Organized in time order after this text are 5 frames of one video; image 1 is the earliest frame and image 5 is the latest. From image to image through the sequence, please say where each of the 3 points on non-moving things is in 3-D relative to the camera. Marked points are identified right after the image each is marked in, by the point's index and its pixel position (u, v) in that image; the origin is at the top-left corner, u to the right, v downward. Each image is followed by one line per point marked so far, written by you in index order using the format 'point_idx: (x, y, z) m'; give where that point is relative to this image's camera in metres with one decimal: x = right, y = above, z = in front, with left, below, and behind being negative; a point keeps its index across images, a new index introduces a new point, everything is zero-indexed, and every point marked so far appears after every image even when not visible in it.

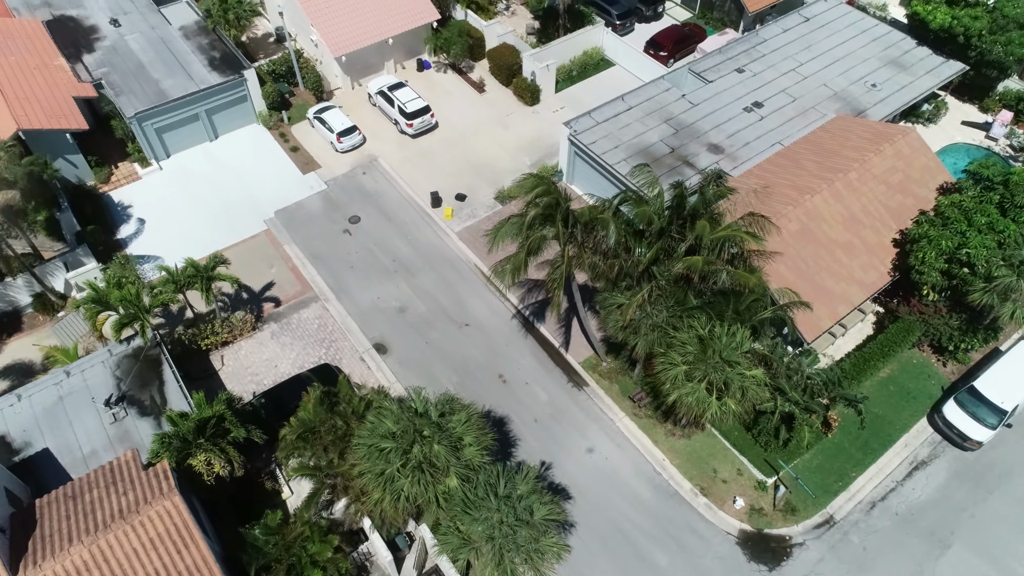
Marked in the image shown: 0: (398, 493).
0: (-2.6, -4.6, +16.9) m
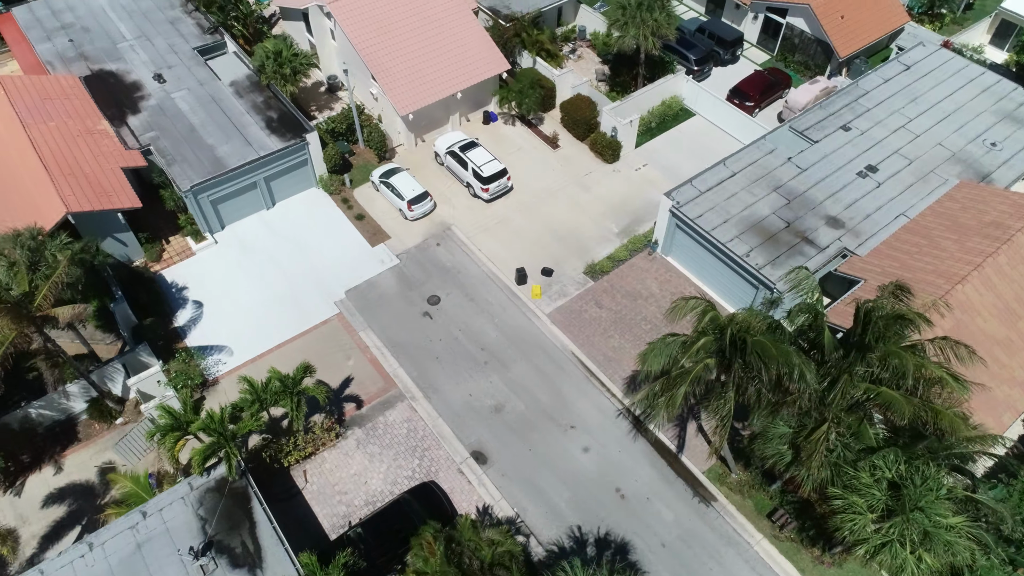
0: (+1.2, -7.9, +14.1) m
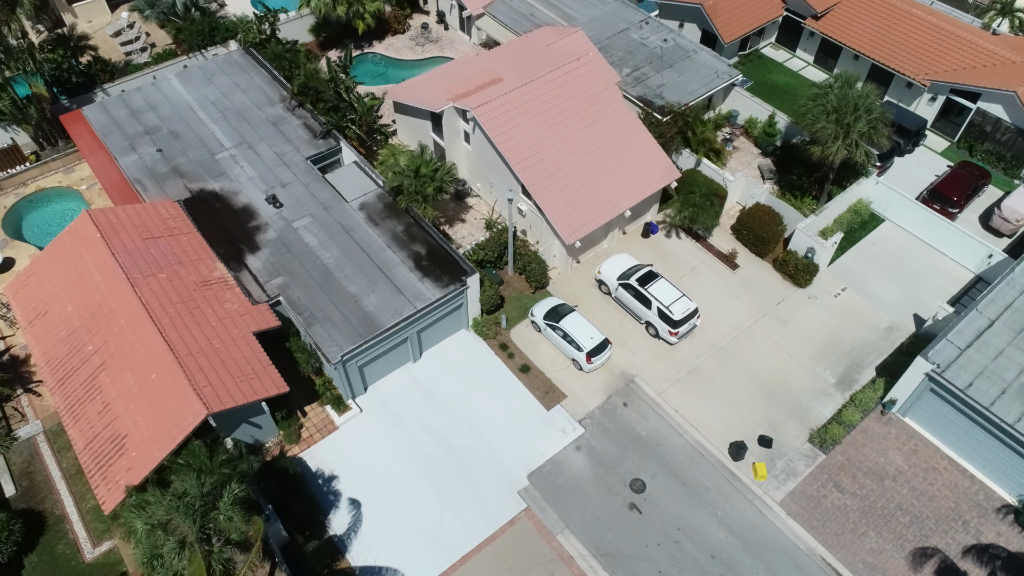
0: (+8.4, -13.4, +9.1) m
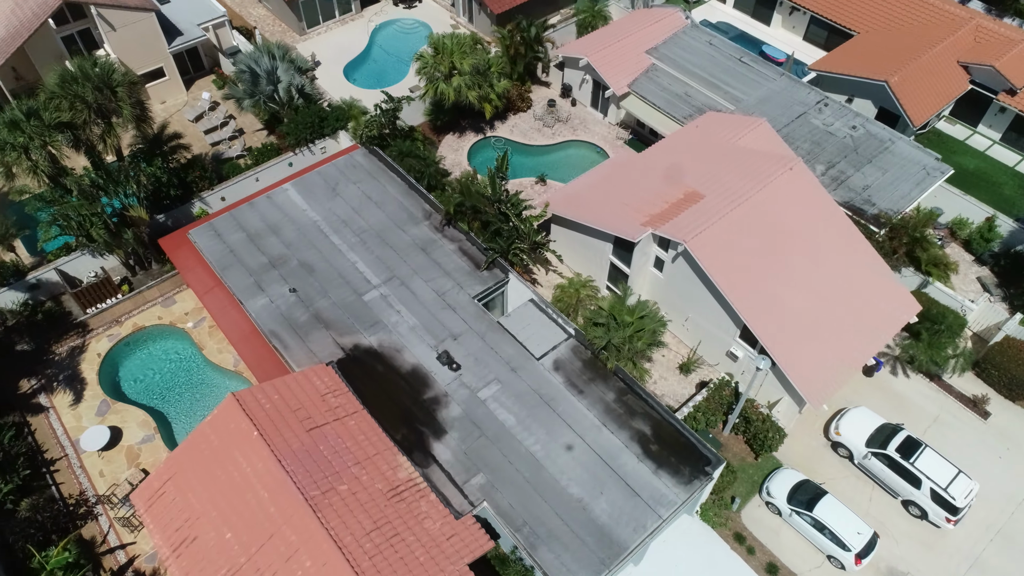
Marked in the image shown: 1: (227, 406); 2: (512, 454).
0: (+15.7, -18.3, +4.4) m
1: (-7.5, -3.1, +19.6) m
2: (0.0, -4.4, +20.0) m
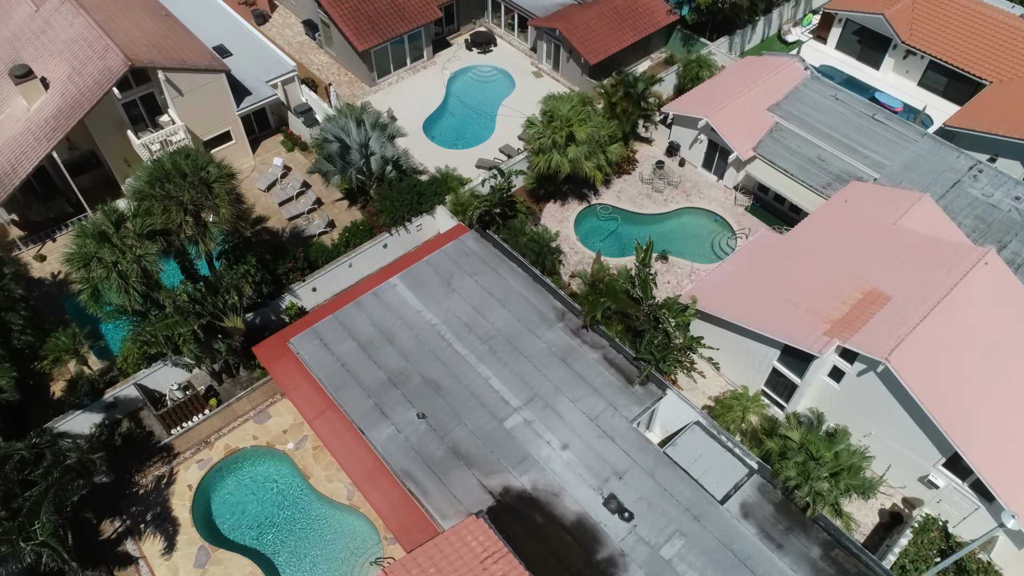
0: (+20.5, -21.4, +1.3) m
1: (-2.9, -6.5, +16.3) m
2: (+4.5, -7.7, +16.8) m
